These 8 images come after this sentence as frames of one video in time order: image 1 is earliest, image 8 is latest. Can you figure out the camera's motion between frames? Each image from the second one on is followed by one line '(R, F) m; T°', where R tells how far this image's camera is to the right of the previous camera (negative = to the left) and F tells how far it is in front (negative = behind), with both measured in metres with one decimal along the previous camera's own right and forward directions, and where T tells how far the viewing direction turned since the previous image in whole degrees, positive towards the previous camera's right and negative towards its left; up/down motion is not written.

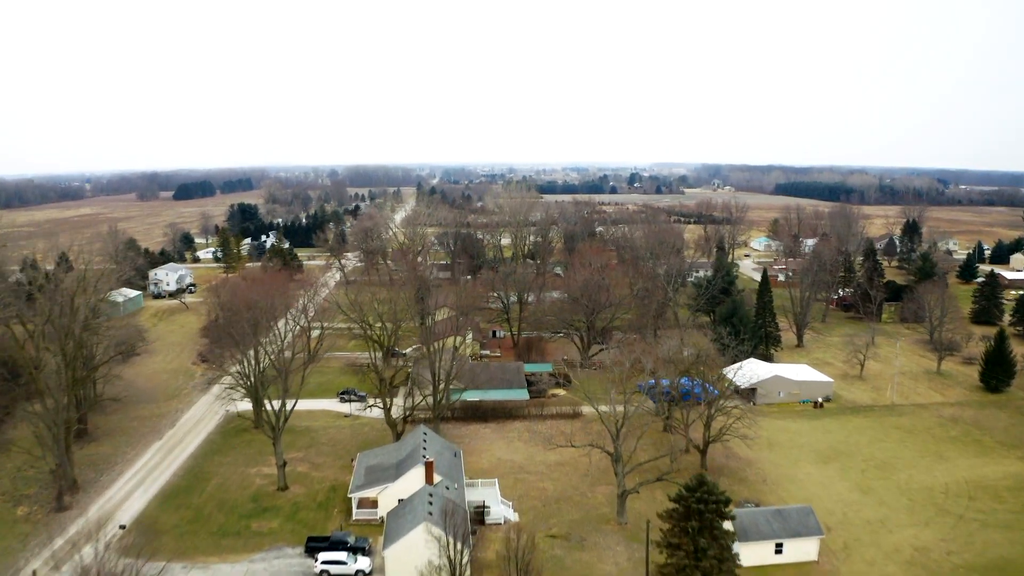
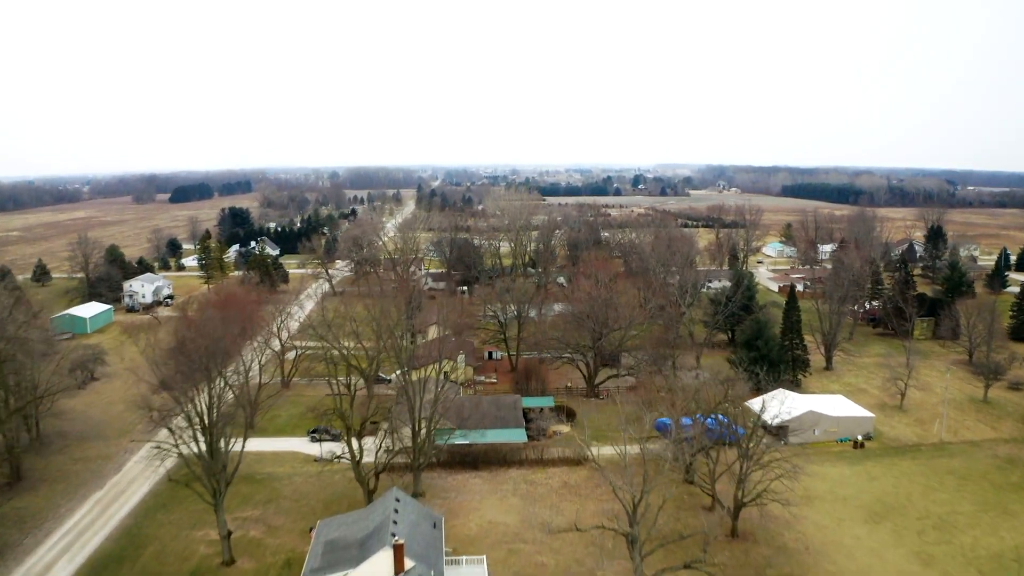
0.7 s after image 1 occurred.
(+0.2, +3.8) m; 0°
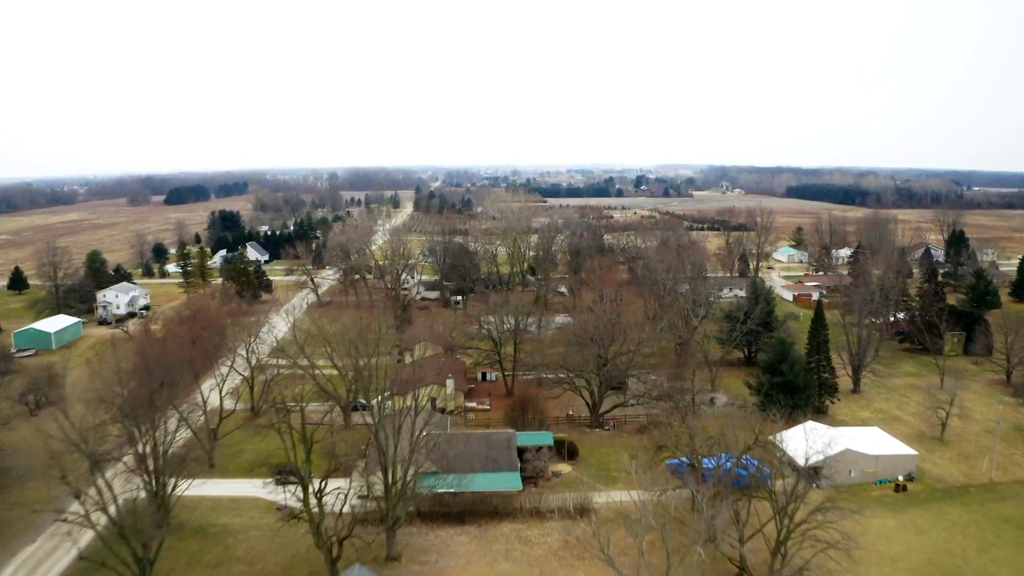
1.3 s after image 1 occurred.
(+0.2, +3.2) m; 0°
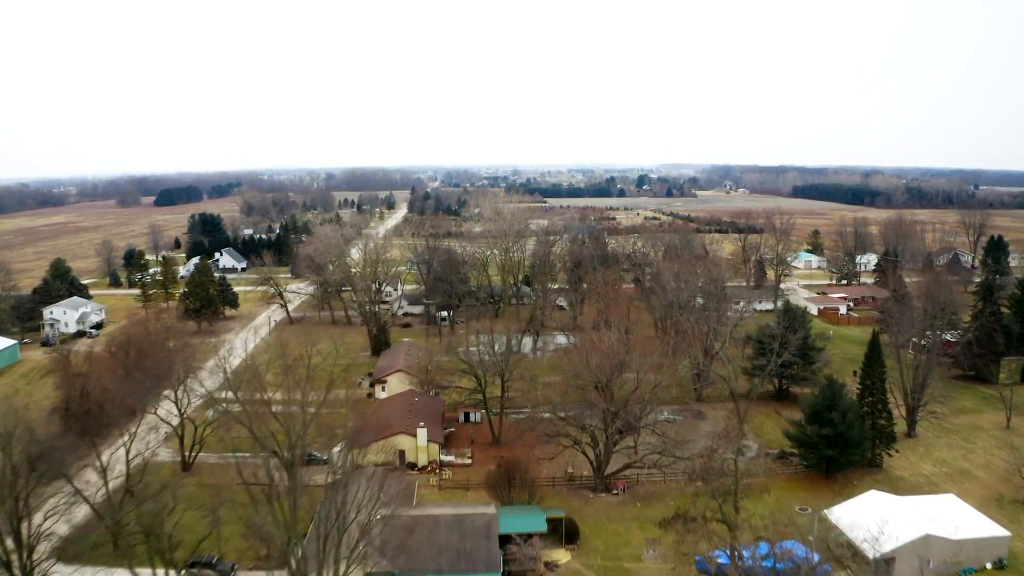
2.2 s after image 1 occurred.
(+0.4, +5.3) m; 0°
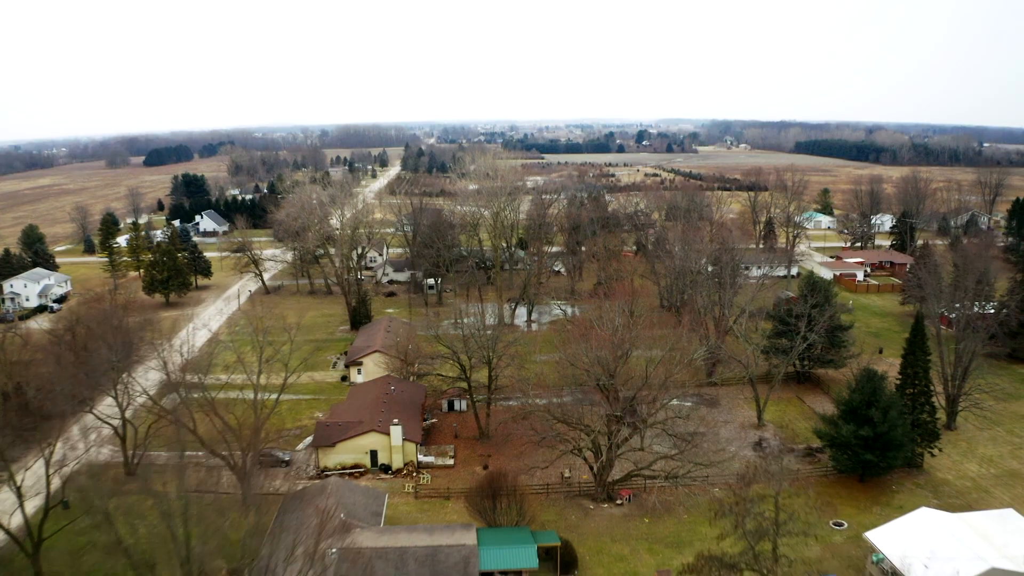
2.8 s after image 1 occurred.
(+0.2, +3.2) m; 0°
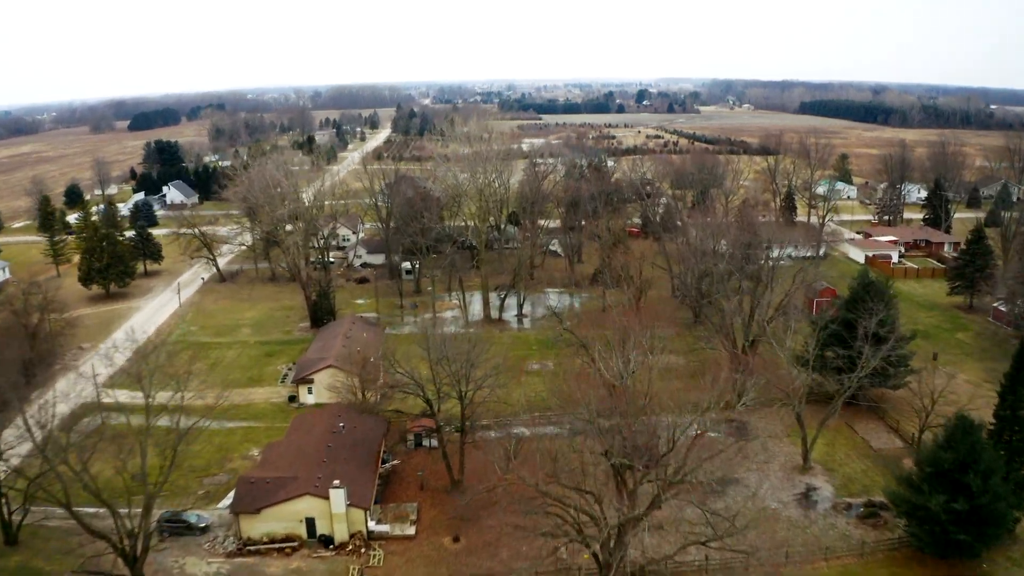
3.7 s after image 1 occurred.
(+0.3, +4.9) m; 0°
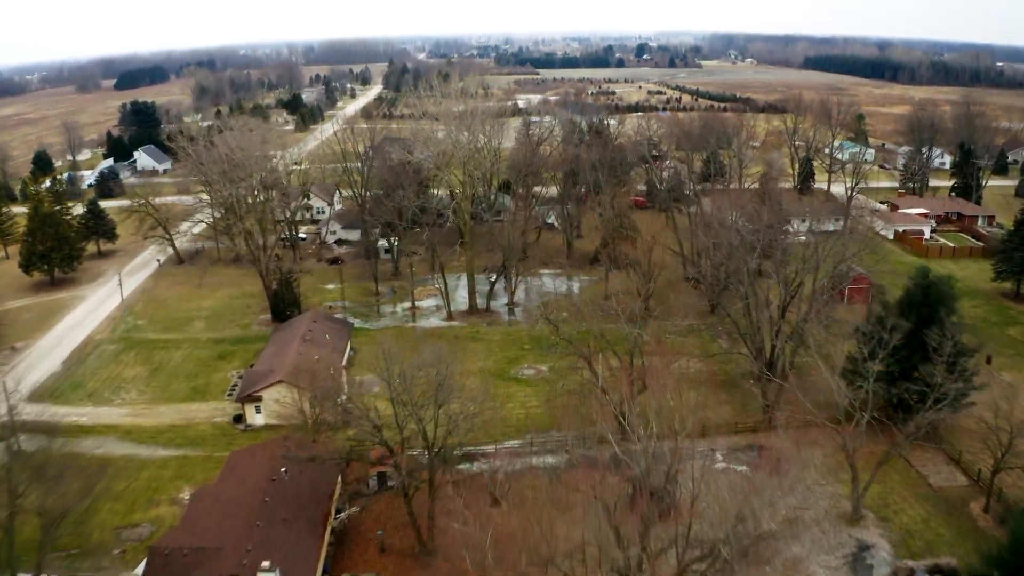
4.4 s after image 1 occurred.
(+0.2, +3.6) m; 0°
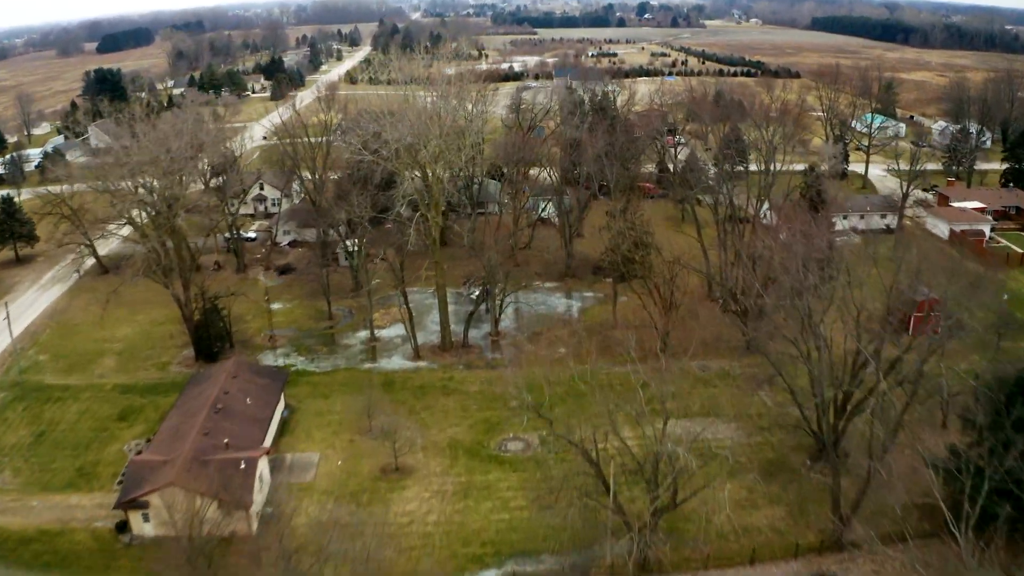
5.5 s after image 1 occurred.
(+0.3, +5.2) m; 0°
